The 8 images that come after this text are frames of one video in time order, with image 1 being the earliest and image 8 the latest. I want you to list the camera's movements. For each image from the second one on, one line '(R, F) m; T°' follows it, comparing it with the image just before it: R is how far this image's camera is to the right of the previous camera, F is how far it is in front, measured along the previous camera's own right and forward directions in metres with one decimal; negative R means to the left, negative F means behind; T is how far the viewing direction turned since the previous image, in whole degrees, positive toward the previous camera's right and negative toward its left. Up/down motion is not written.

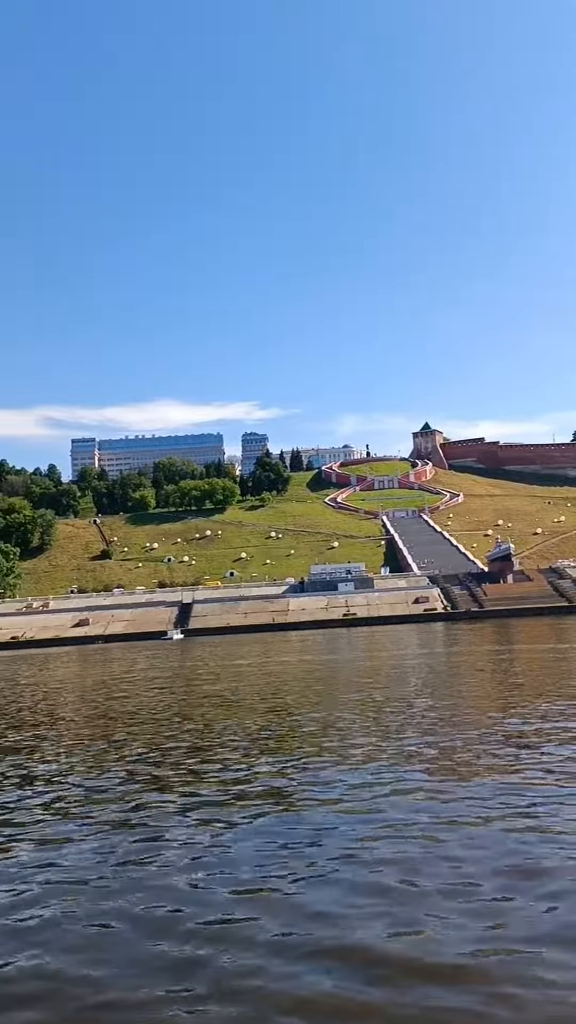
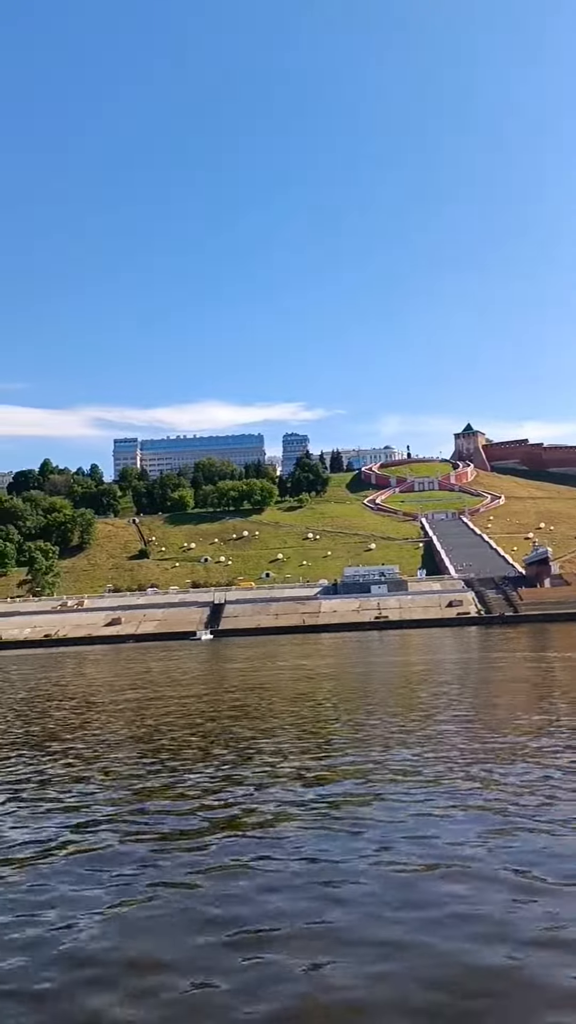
(+0.6, +0.3) m; -3°
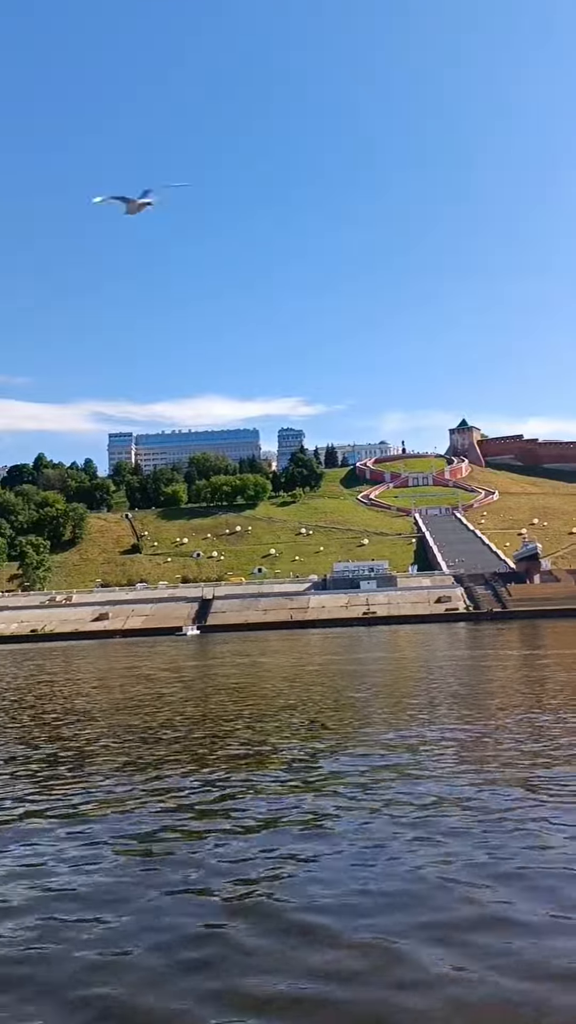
(+0.5, +0.2) m; 0°
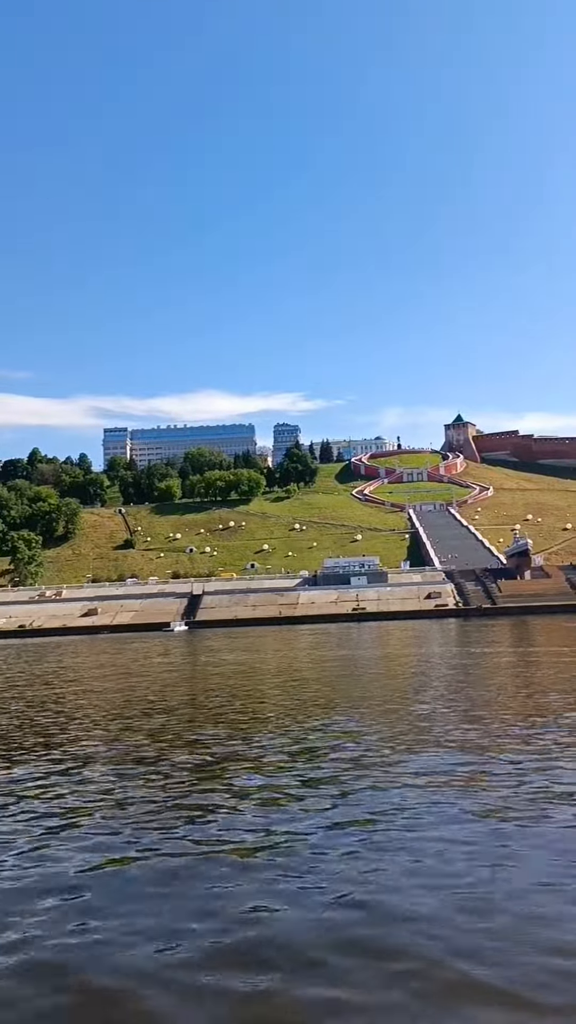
(+0.5, +0.2) m; 0°
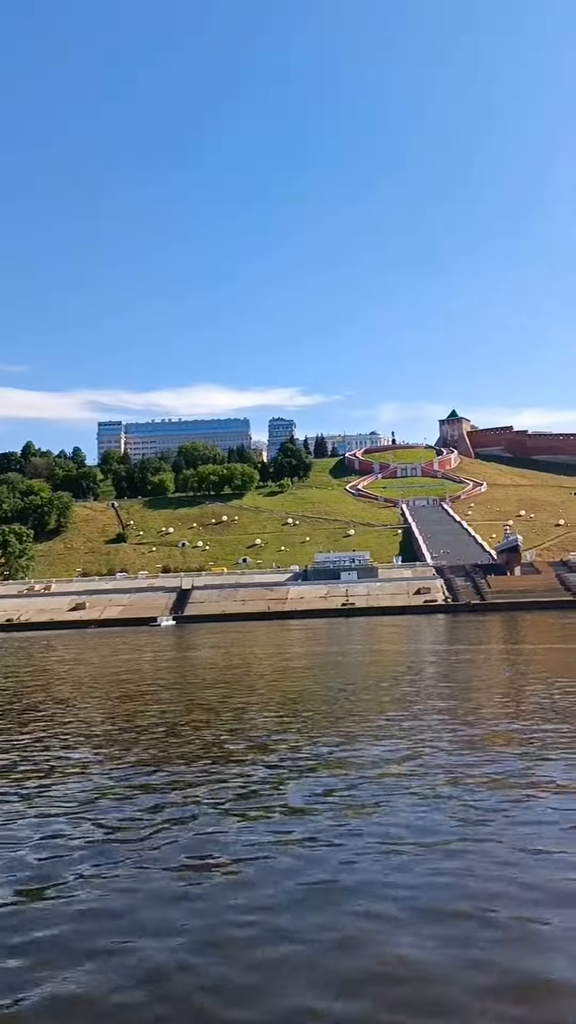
(+0.4, +0.1) m; 0°
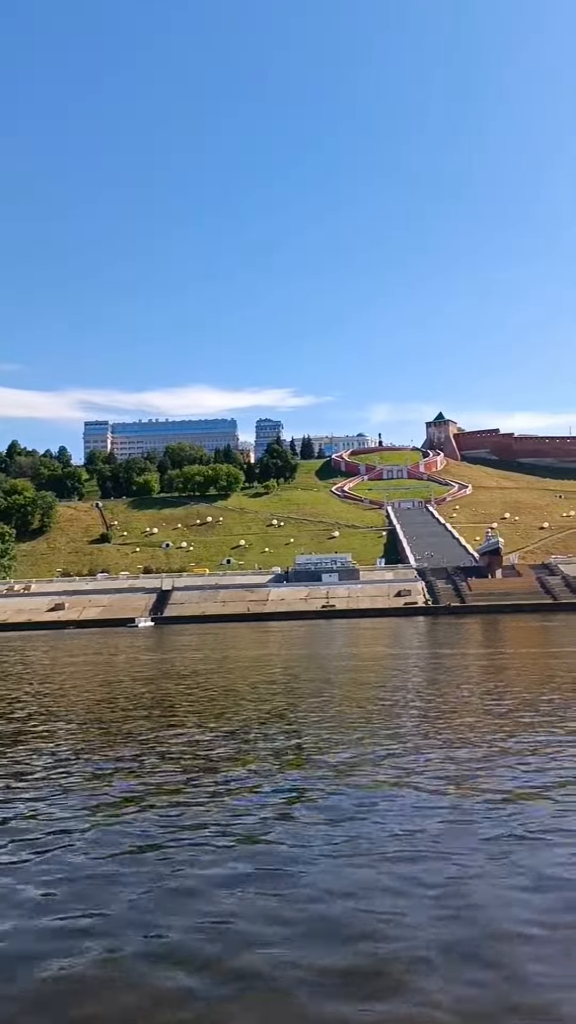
(+0.5, +0.2) m; +1°
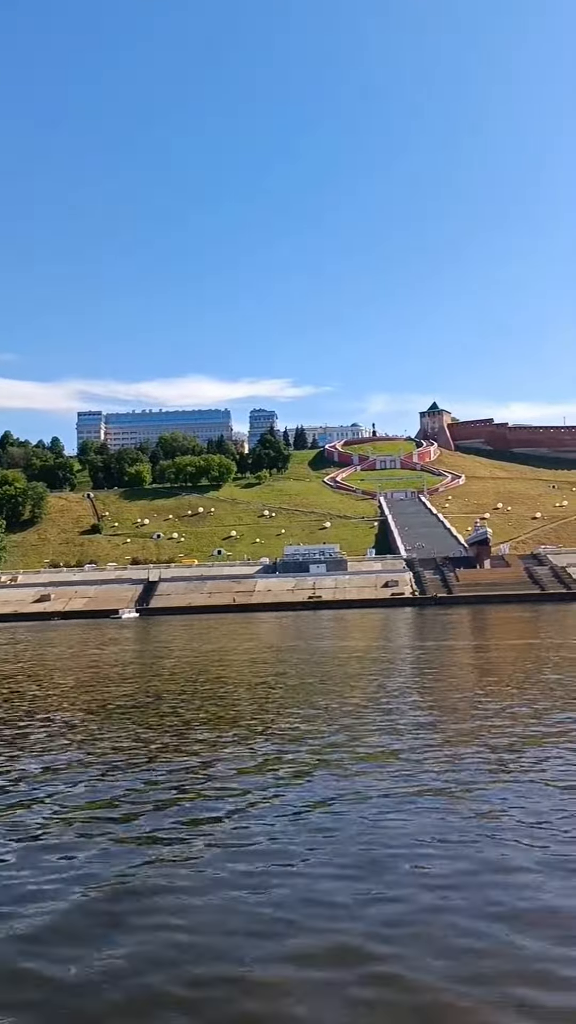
(+0.6, +0.3) m; 0°
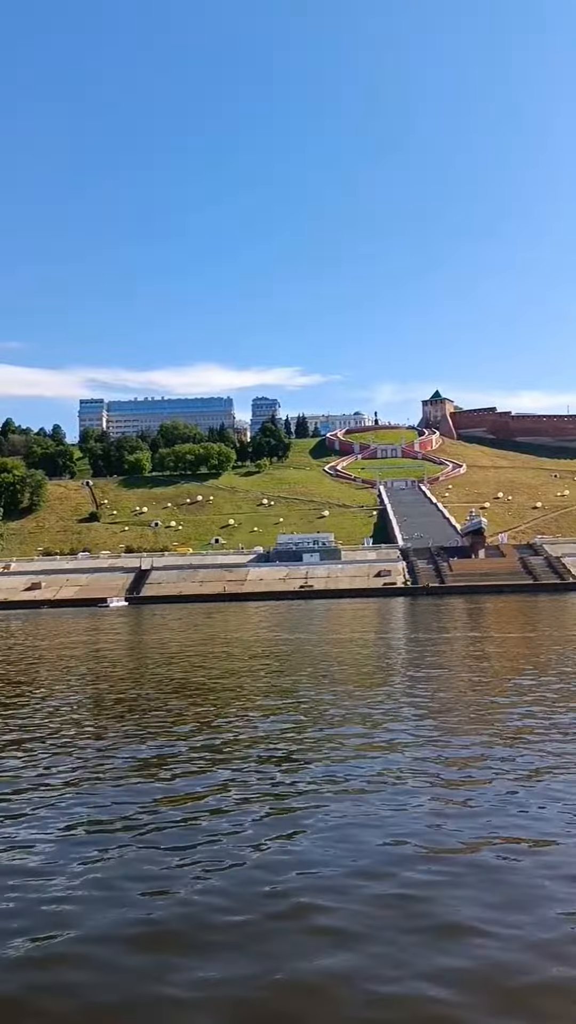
(+0.8, +0.3) m; -1°
